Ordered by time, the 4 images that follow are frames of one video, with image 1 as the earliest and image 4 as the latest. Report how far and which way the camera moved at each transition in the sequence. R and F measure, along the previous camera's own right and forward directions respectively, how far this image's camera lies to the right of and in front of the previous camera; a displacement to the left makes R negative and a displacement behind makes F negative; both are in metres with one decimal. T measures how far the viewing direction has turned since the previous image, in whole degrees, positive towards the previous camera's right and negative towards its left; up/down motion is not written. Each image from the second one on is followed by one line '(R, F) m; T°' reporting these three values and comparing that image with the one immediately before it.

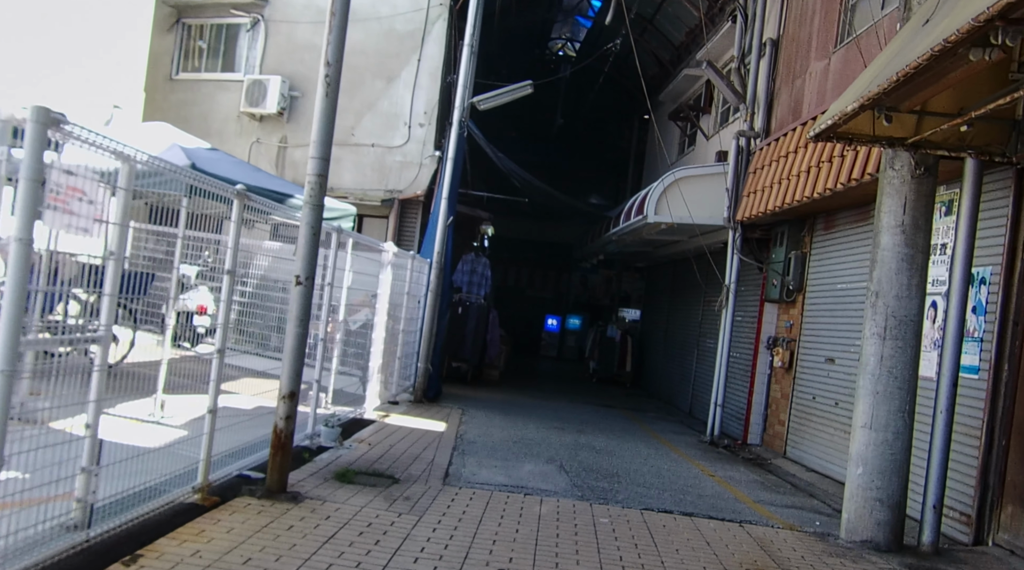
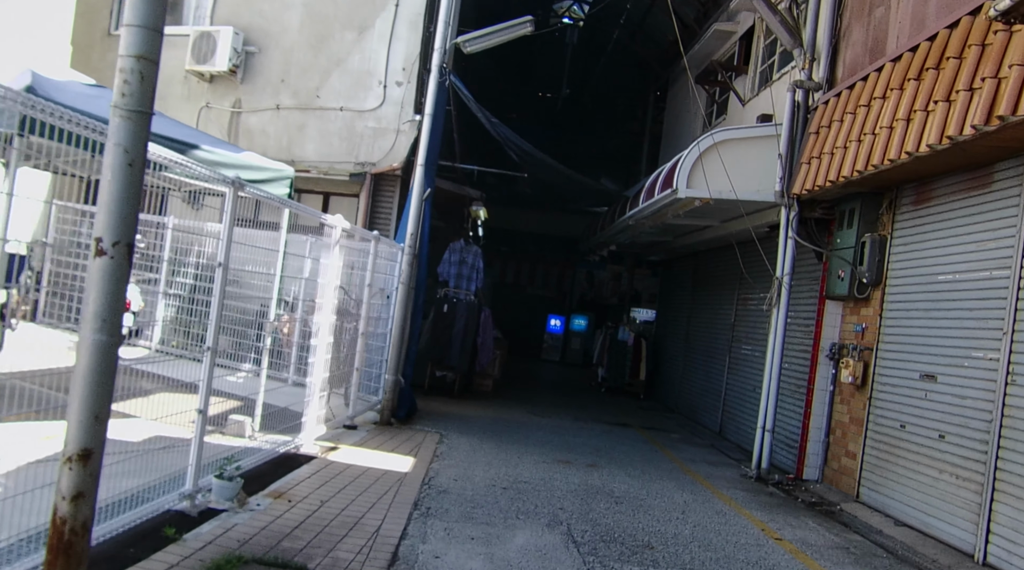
(+0.1, +2.3) m; 0°
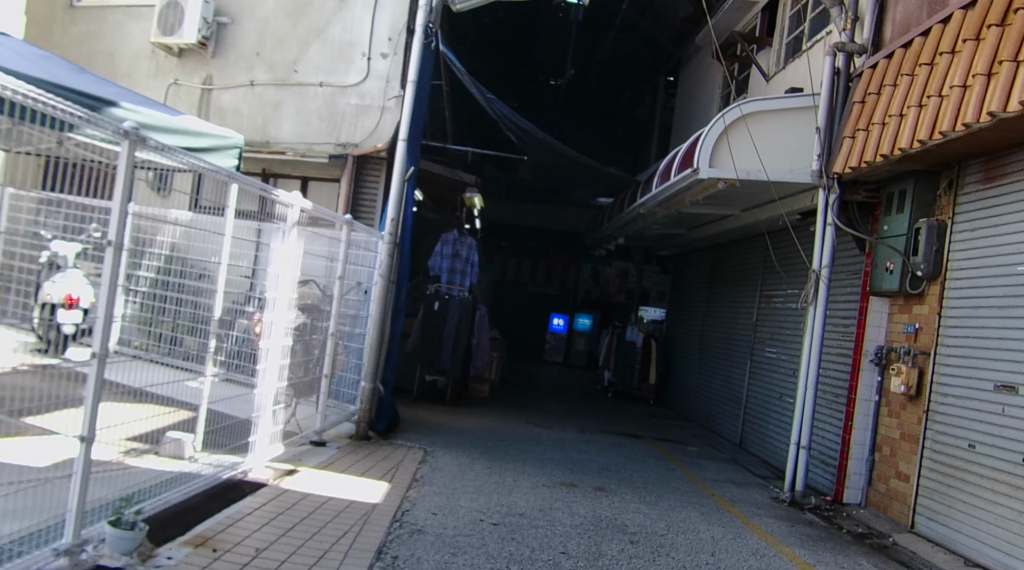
(+0.1, +1.1) m; 0°
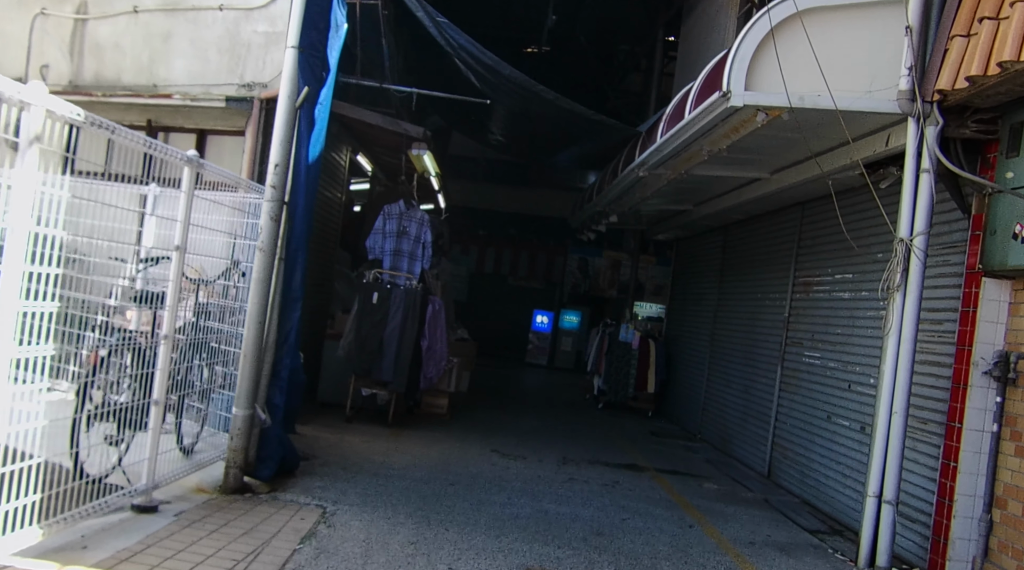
(+0.3, +2.4) m; +1°
